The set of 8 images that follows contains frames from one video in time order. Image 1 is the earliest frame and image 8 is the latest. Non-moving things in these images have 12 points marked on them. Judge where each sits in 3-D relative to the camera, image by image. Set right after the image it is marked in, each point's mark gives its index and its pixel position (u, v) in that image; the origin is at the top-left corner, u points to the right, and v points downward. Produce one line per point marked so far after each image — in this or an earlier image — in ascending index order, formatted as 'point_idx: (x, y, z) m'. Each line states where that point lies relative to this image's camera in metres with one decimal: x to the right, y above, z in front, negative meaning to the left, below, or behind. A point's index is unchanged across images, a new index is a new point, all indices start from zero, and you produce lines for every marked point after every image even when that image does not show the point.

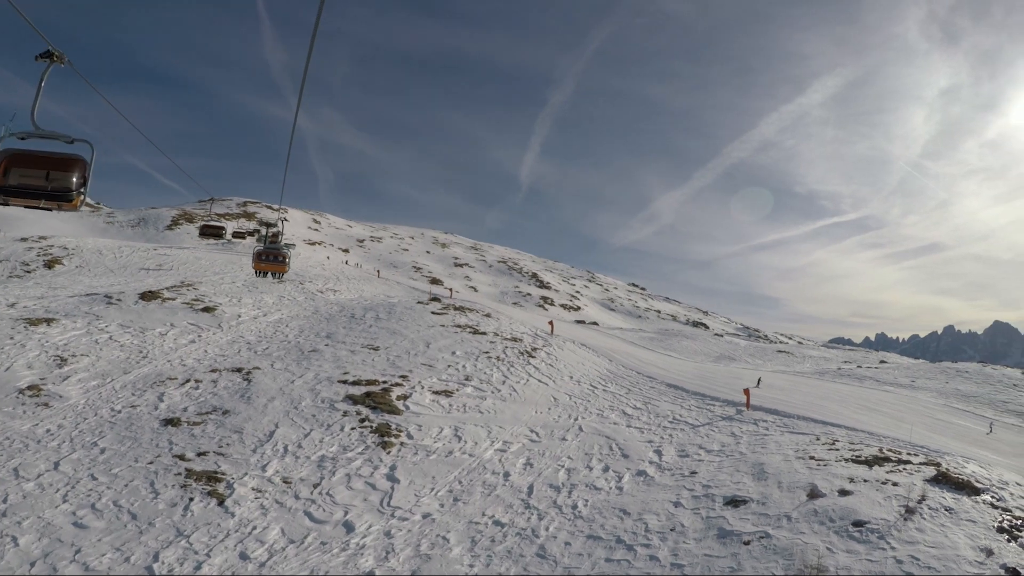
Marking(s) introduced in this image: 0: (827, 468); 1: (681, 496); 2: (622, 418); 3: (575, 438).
0: (+6.7, -3.8, +16.1) m
1: (+3.5, -4.3, +15.7) m
2: (+3.0, -3.4, +19.9) m
3: (+1.6, -3.7, +18.6) m
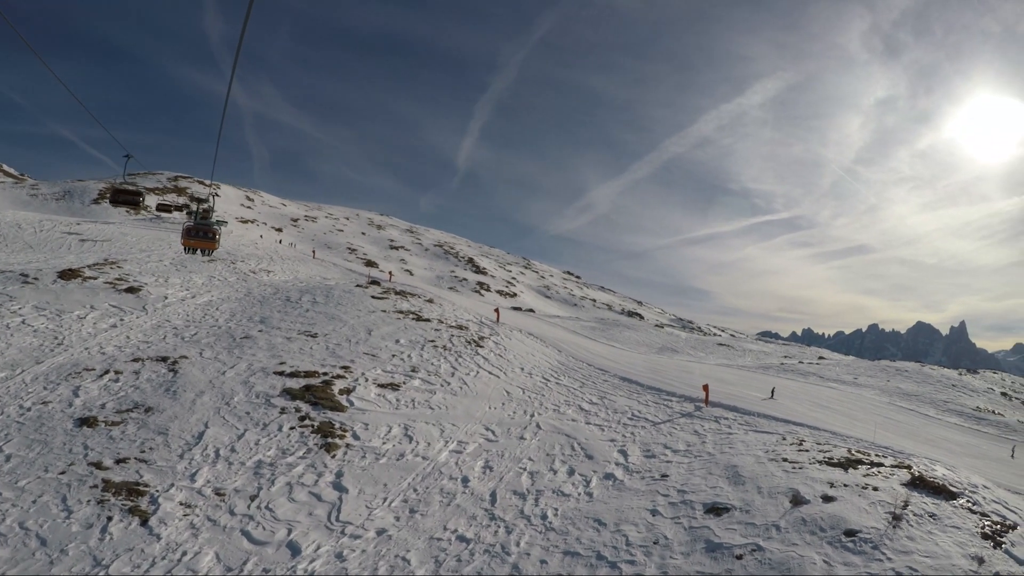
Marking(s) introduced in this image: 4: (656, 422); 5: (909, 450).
0: (+5.8, -3.7, +15.3) m
1: (+2.8, -4.1, +14.4) m
2: (+1.7, -3.1, +18.5) m
3: (+0.6, -3.4, +17.0) m
4: (+3.5, -3.3, +18.6) m
5: (+9.1, -3.7, +17.3) m
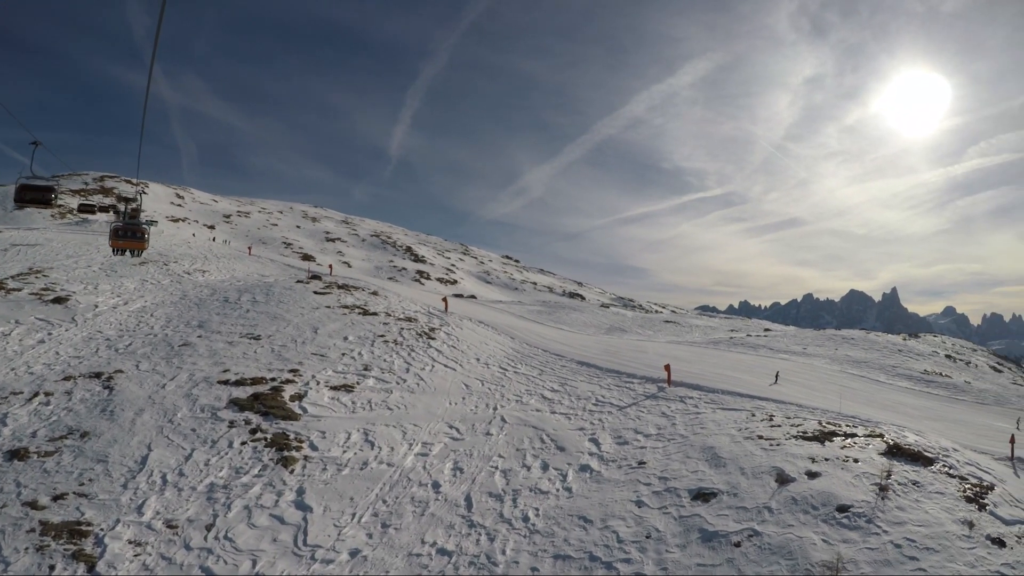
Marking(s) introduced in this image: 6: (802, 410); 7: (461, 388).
0: (+5.3, -3.2, +14.8) m
1: (+2.3, -3.7, +13.7) m
2: (+0.8, -2.7, +17.6) m
3: (-0.2, -3.0, +16.0) m
4: (+2.6, -2.8, +17.9) m
5: (+8.2, -3.0, +17.3) m
6: (+6.7, -2.8, +17.4) m
7: (-1.1, -2.3, +17.5) m
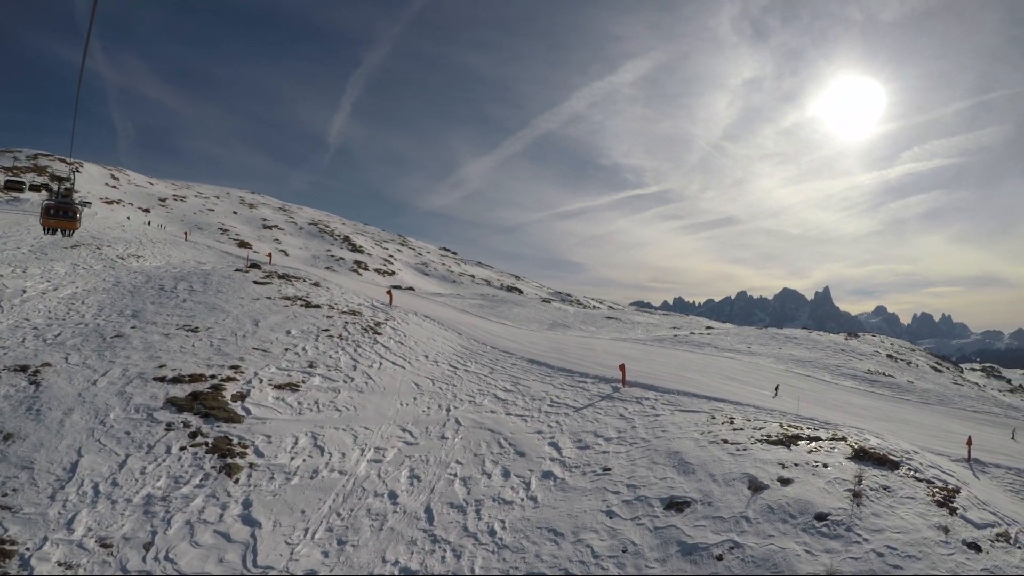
0: (+4.5, -3.1, +14.3) m
1: (+1.7, -3.6, +12.8) m
2: (-0.3, -2.6, +16.6) m
3: (-1.1, -2.9, +14.9) m
4: (+1.5, -2.7, +17.0) m
5: (+7.2, -3.0, +17.0) m
6: (+5.6, -2.8, +17.0) m
7: (-2.1, -2.1, +16.3) m
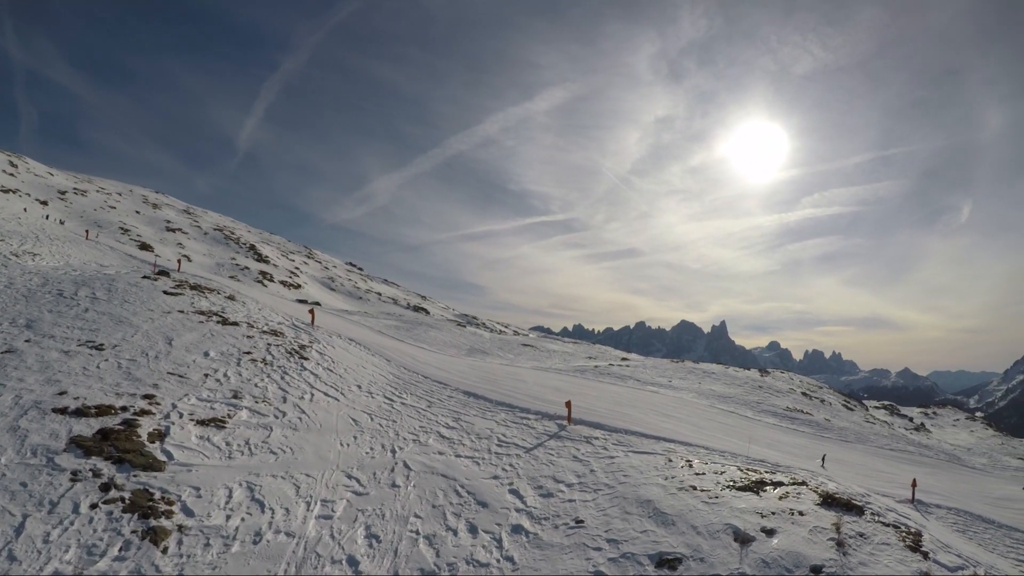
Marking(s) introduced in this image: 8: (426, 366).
0: (+3.8, -3.8, +13.5) m
1: (+1.3, -4.2, +11.5) m
2: (-1.3, -3.1, +14.9) m
3: (-1.8, -3.4, +13.0) m
4: (+0.3, -3.3, +15.6) m
5: (+5.9, -3.8, +16.7) m
6: (+4.3, -3.6, +16.4) m
7: (-3.0, -2.6, +14.2) m
8: (-2.2, -2.0, +19.7) m
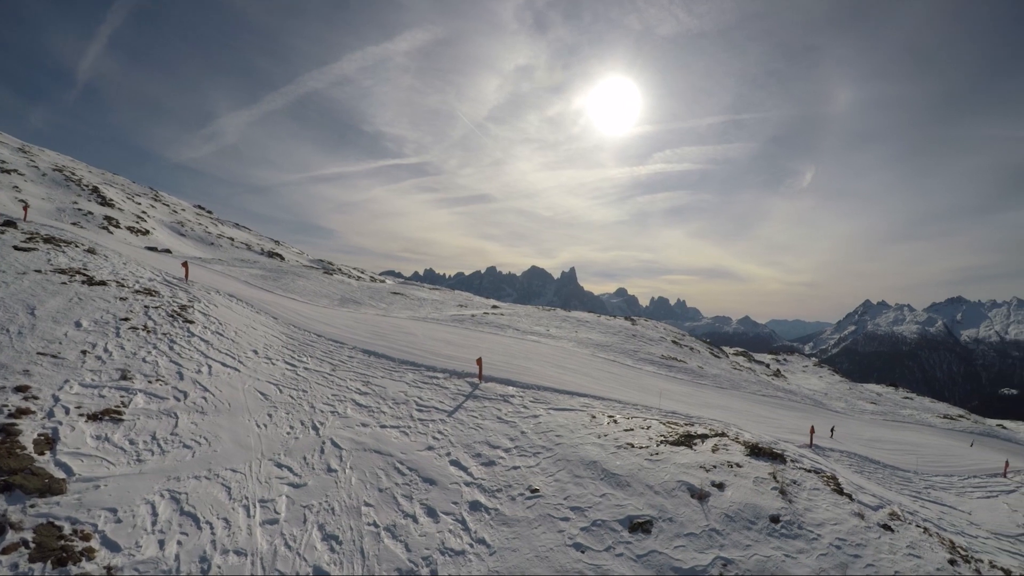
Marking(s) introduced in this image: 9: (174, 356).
0: (+2.7, -3.0, +13.5) m
1: (+0.8, -3.5, +10.9) m
2: (-2.6, -2.3, +13.4) m
3: (-2.5, -2.7, +11.5) m
4: (-1.2, -2.4, +14.5) m
5: (+3.9, -2.7, +17.1) m
6: (+2.5, -2.5, +16.4) m
7: (-4.0, -1.8, +12.2) m
8: (-4.7, -0.8, +17.7) m
9: (-5.4, -1.1, +12.0) m
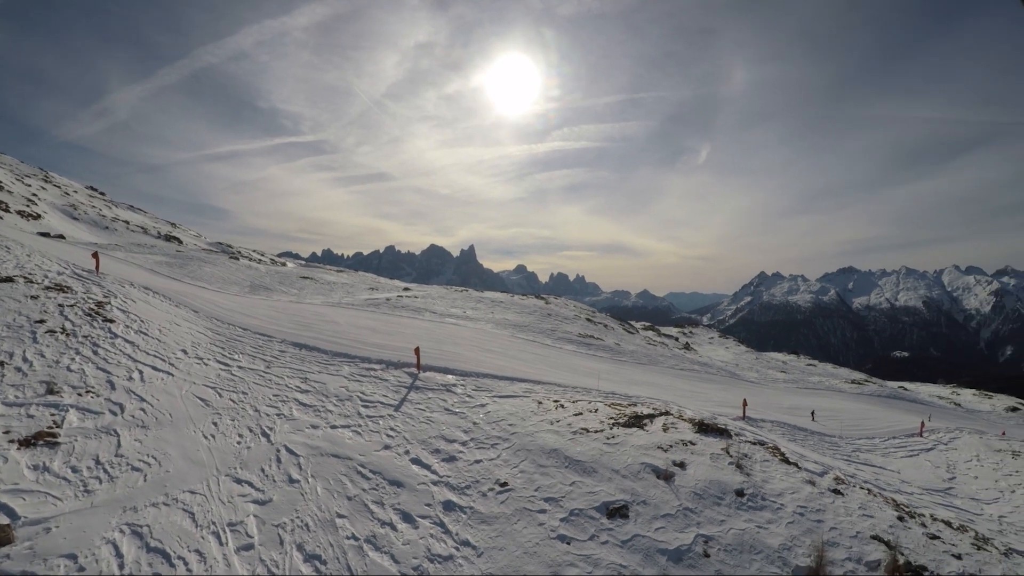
0: (+1.9, -2.7, +13.6) m
1: (+0.6, -3.4, +10.8) m
2: (-3.2, -2.2, +12.6) m
3: (-2.8, -2.6, +10.7) m
4: (-2.1, -2.2, +14.0) m
5: (+2.4, -2.3, +17.4) m
6: (+1.2, -2.2, +16.4) m
7: (-4.5, -1.8, +11.2) m
8: (-6.1, -0.6, +16.4) m
9: (-5.8, -1.1, +10.7) m
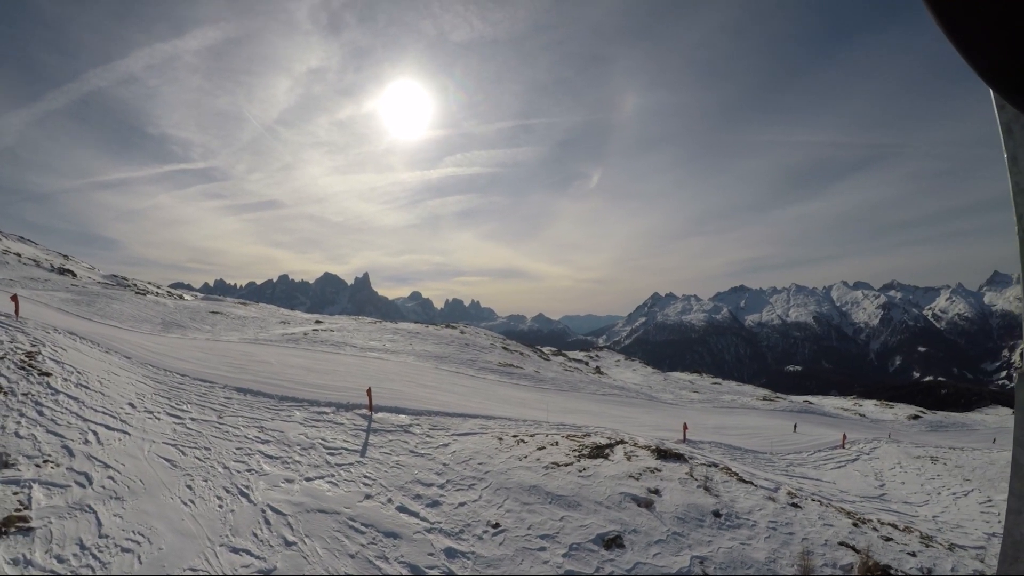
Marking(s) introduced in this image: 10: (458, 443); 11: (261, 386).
0: (+1.4, -3.3, +13.9) m
1: (+0.7, -4.0, +10.9) m
2: (-3.5, -2.9, +11.9) m
3: (-2.7, -3.3, +10.2) m
4: (-2.6, -2.9, +13.5) m
5: (+1.2, -3.0, +17.8) m
6: (+0.1, -2.9, +16.6) m
7: (-4.5, -2.5, +10.3) m
8: (-7.0, -1.5, +15.1) m
9: (-5.6, -1.8, +9.6) m
10: (-0.9, -3.0, +14.7) m
11: (-5.1, -2.0, +15.2) m
